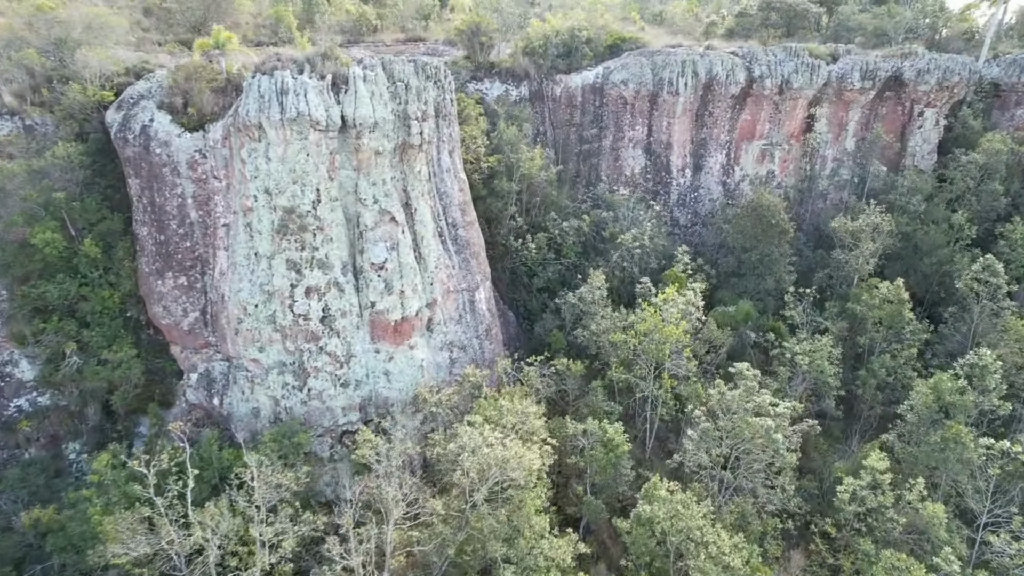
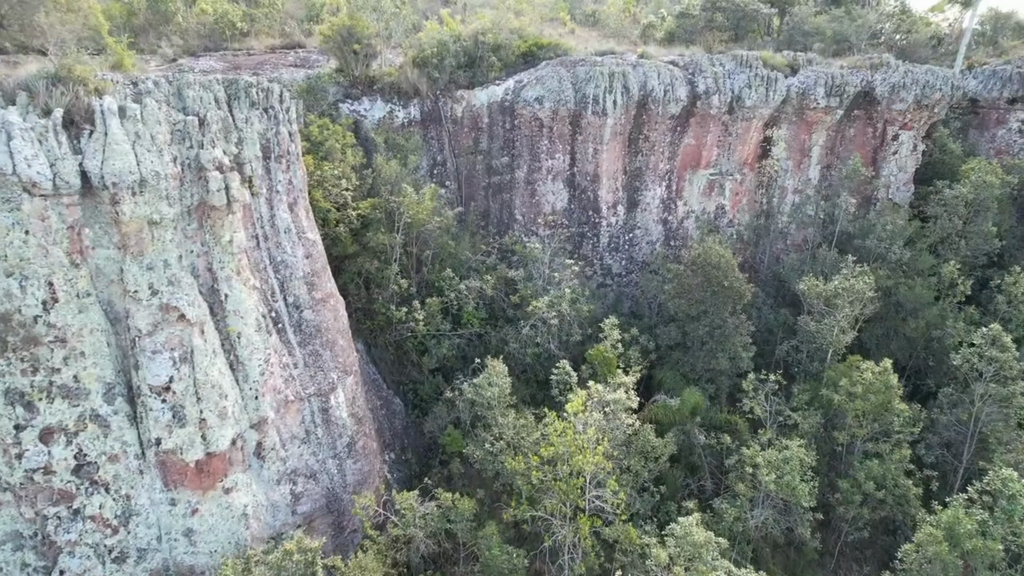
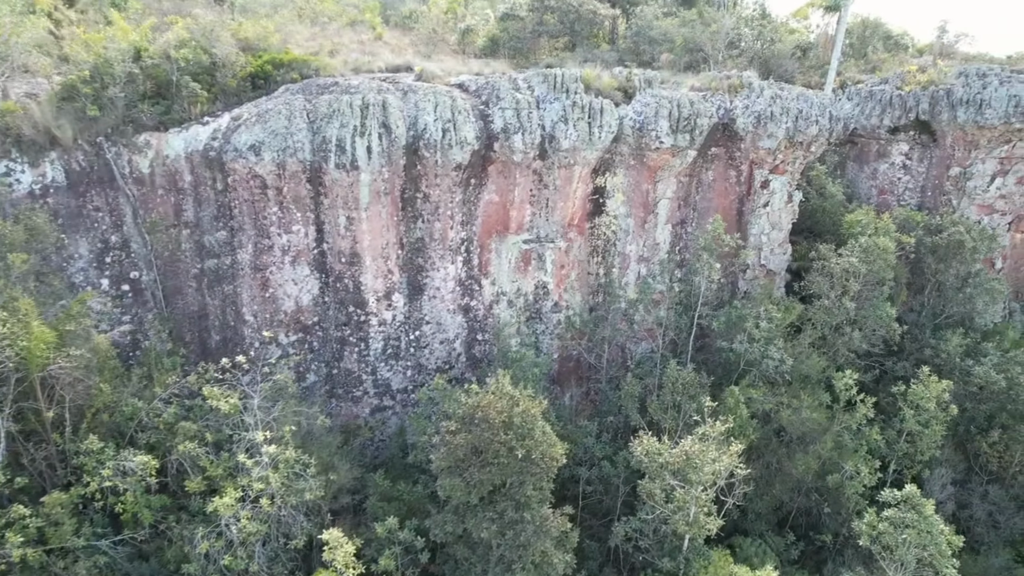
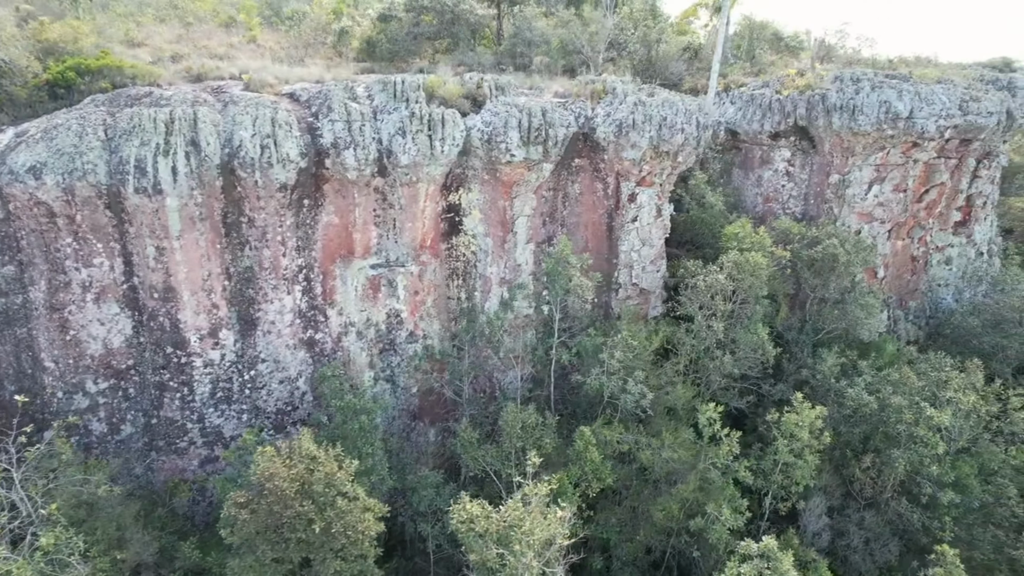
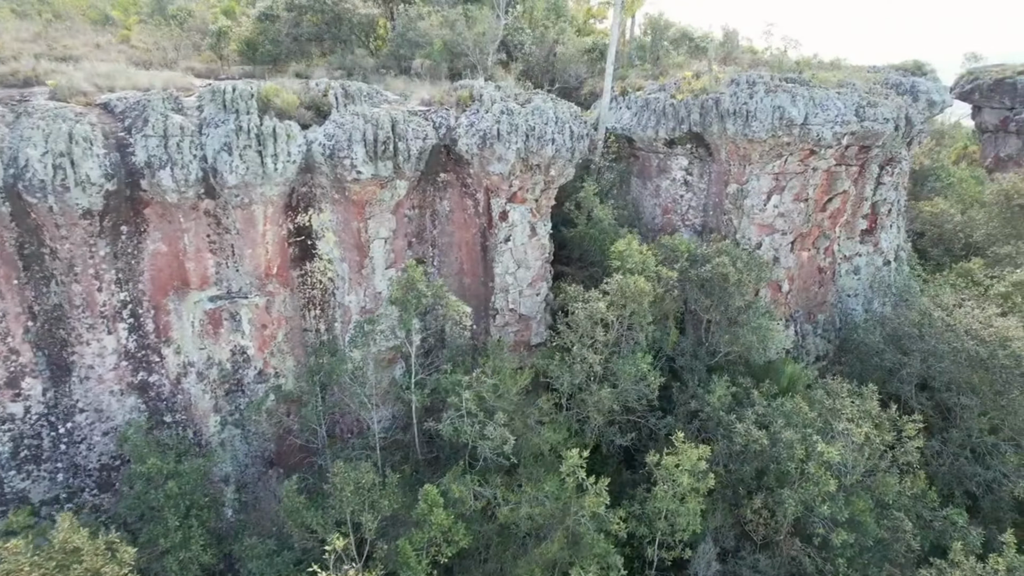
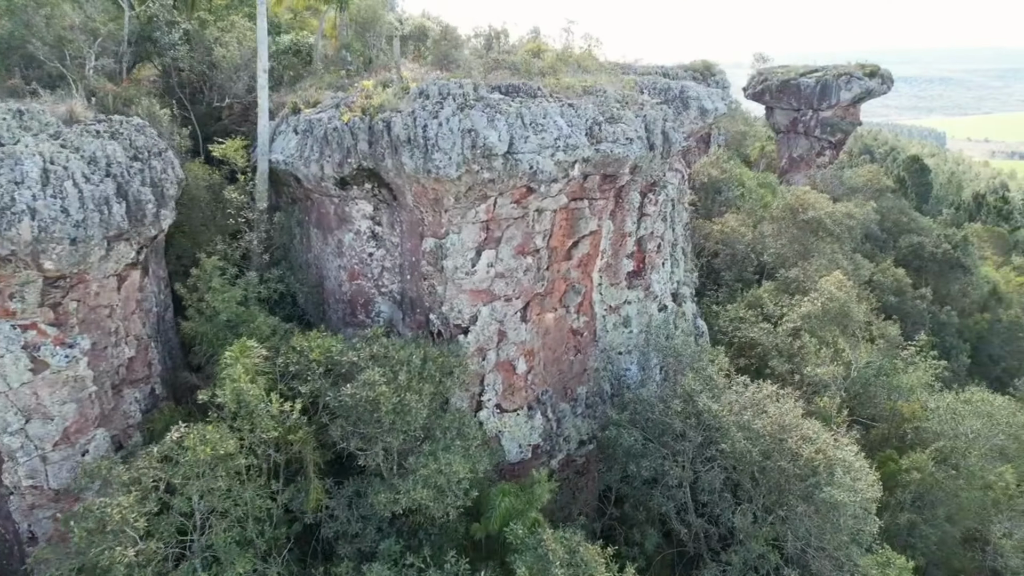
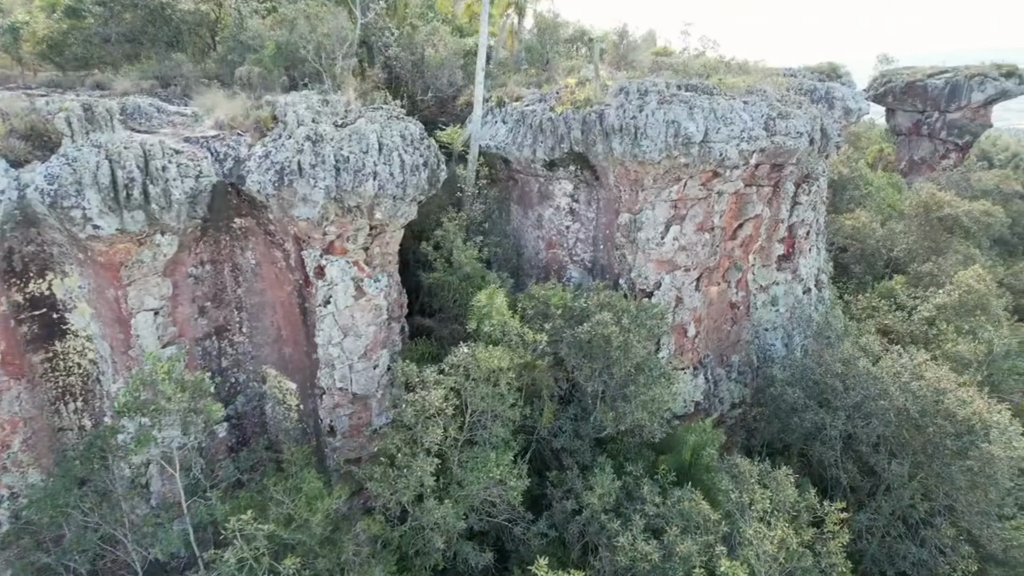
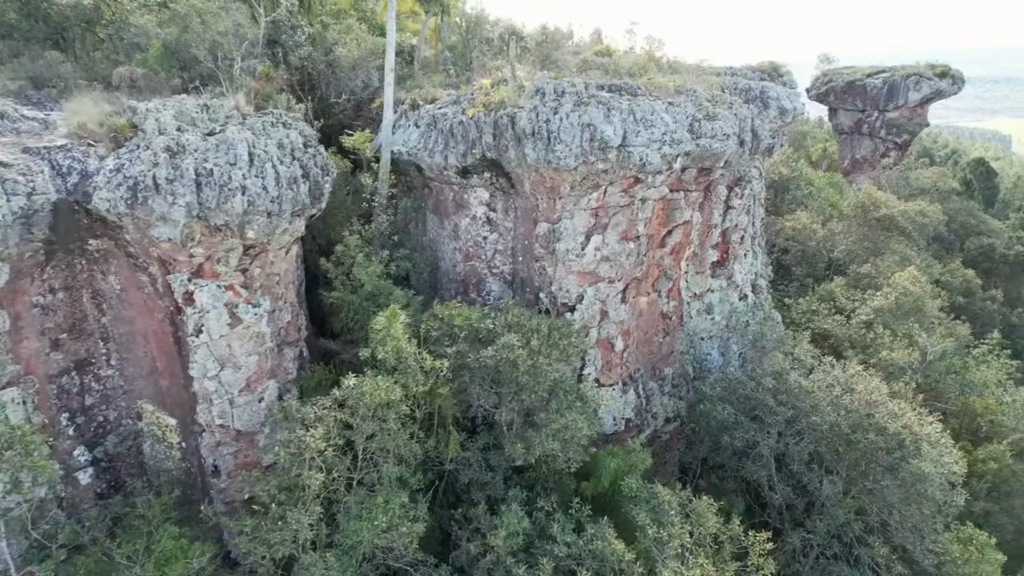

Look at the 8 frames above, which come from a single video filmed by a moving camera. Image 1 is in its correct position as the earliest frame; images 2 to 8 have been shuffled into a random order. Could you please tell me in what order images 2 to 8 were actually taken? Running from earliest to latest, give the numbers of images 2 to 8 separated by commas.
2, 3, 4, 5, 7, 8, 6
